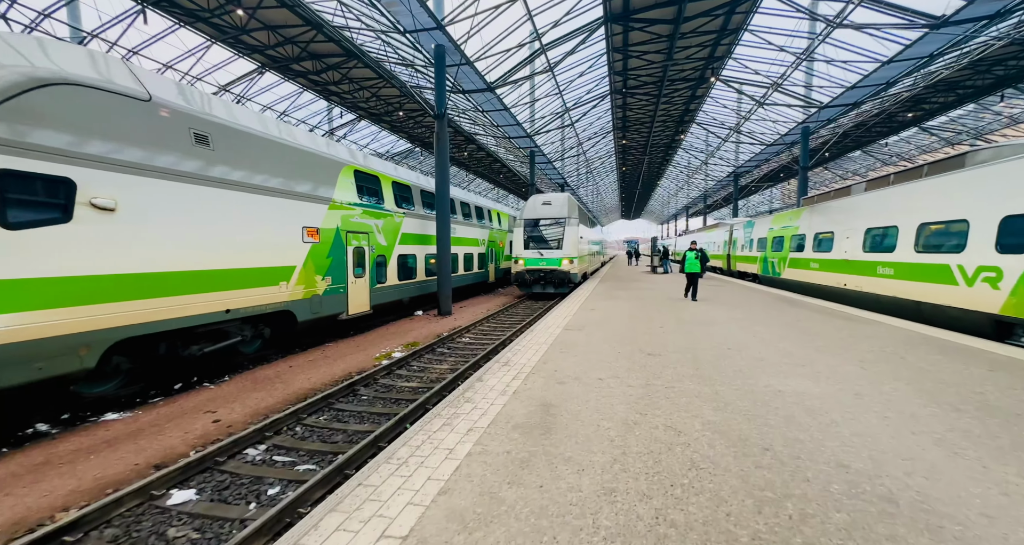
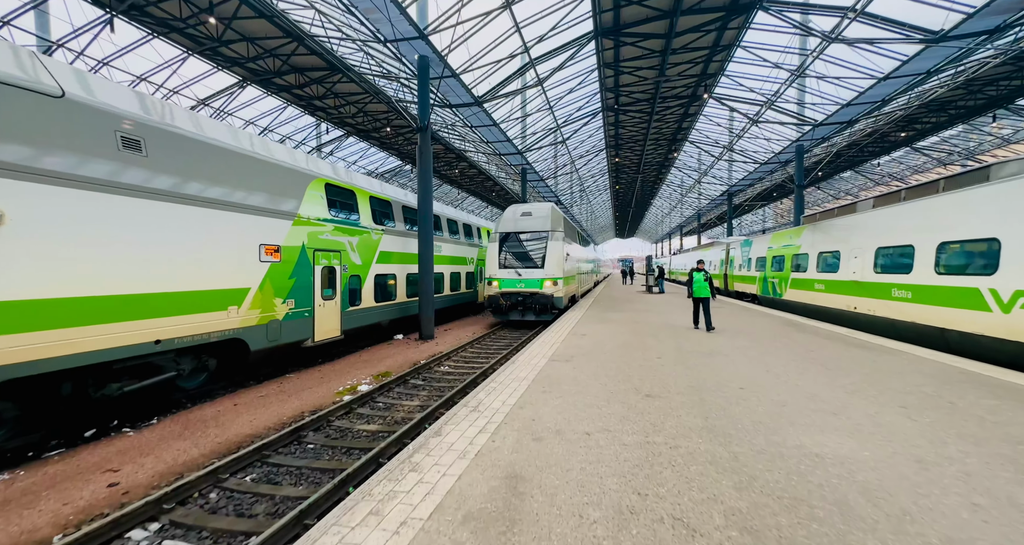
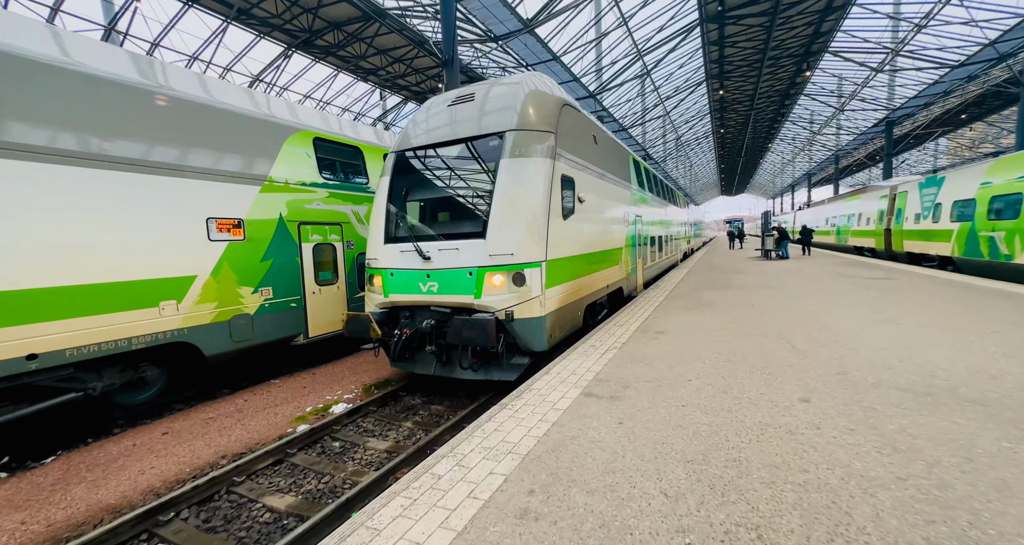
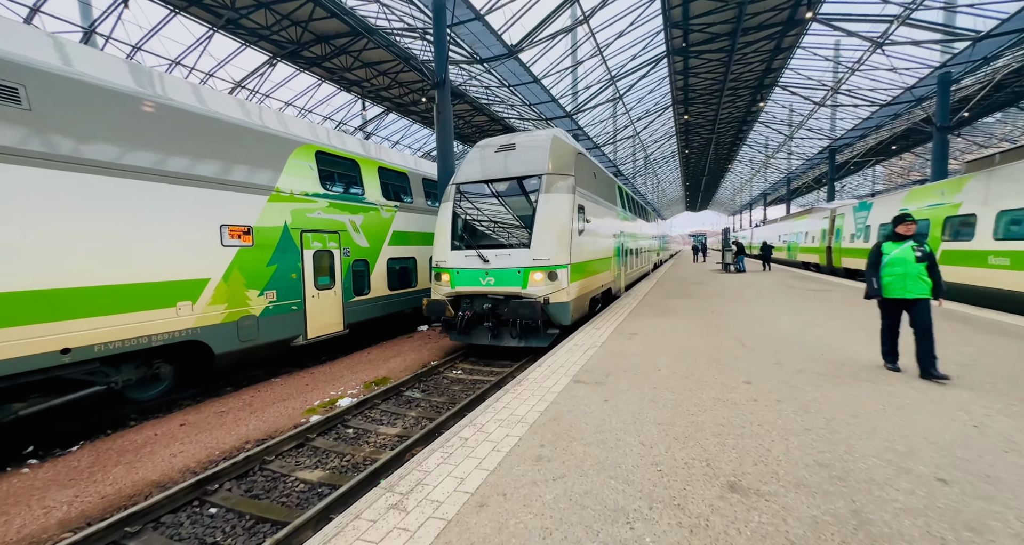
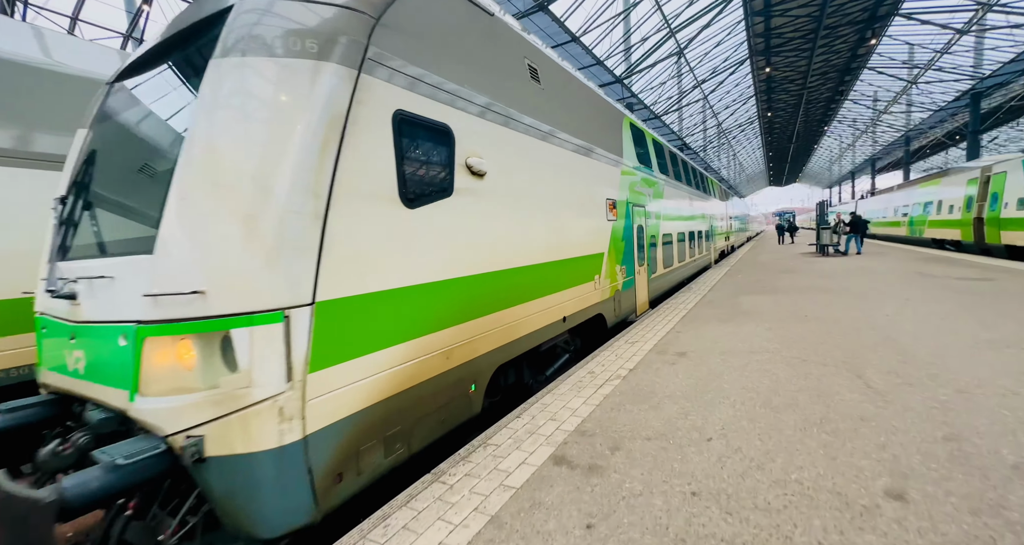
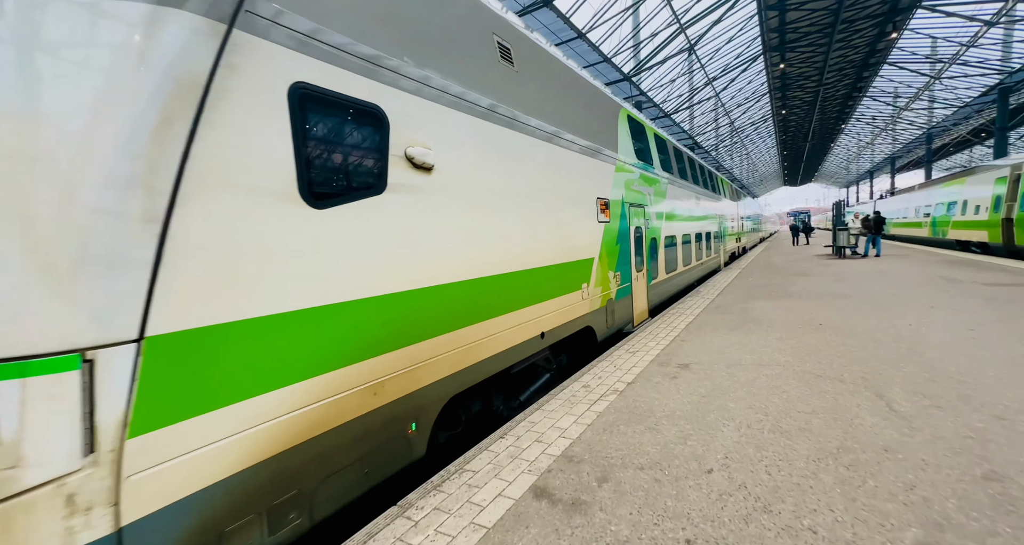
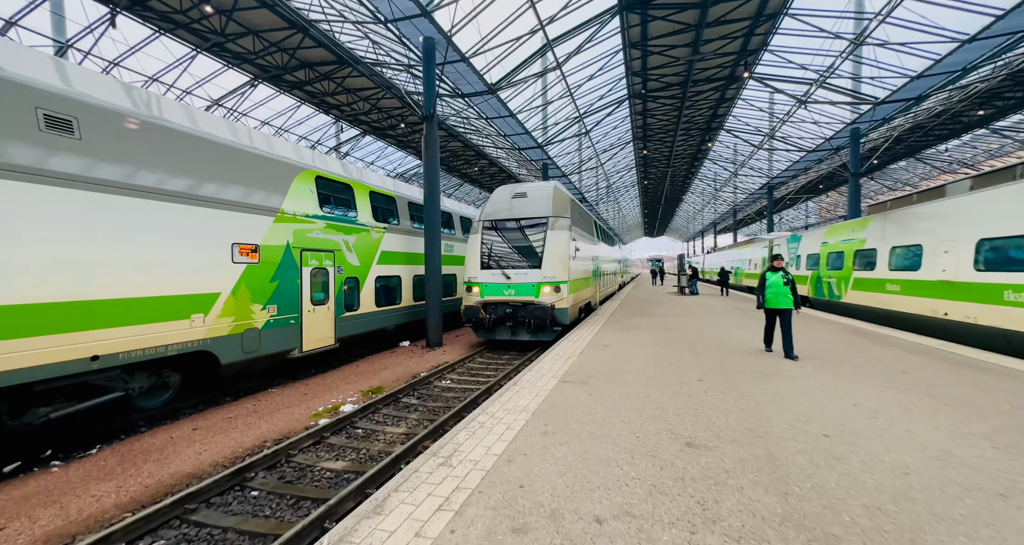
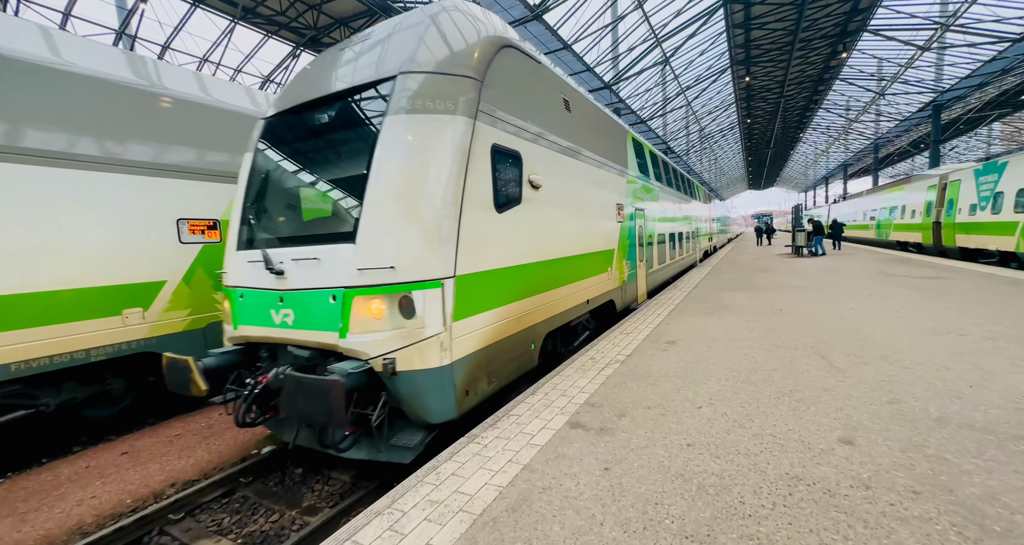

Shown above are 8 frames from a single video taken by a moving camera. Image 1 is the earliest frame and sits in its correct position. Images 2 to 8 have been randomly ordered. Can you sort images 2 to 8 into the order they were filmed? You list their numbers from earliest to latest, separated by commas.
2, 7, 4, 3, 8, 5, 6
